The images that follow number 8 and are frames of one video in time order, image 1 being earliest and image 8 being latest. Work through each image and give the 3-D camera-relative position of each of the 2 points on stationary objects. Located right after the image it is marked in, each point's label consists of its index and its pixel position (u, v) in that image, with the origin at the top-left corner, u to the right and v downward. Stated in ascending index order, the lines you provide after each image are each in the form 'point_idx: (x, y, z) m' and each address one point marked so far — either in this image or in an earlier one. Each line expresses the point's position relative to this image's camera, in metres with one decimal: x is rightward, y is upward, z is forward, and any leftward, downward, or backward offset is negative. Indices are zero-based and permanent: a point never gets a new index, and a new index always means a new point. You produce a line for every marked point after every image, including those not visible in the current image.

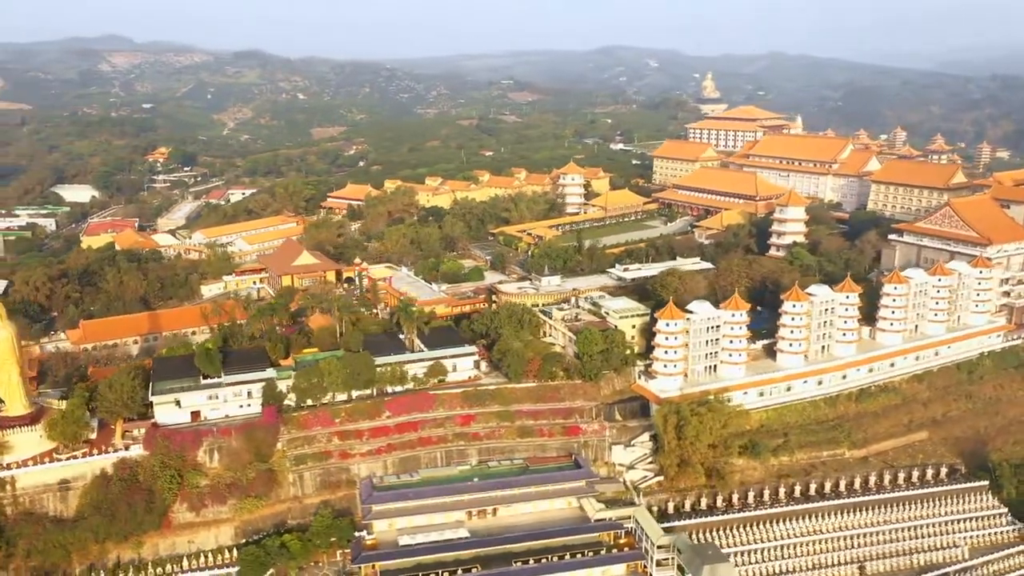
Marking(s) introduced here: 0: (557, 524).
0: (+1.1, -5.7, +19.8) m
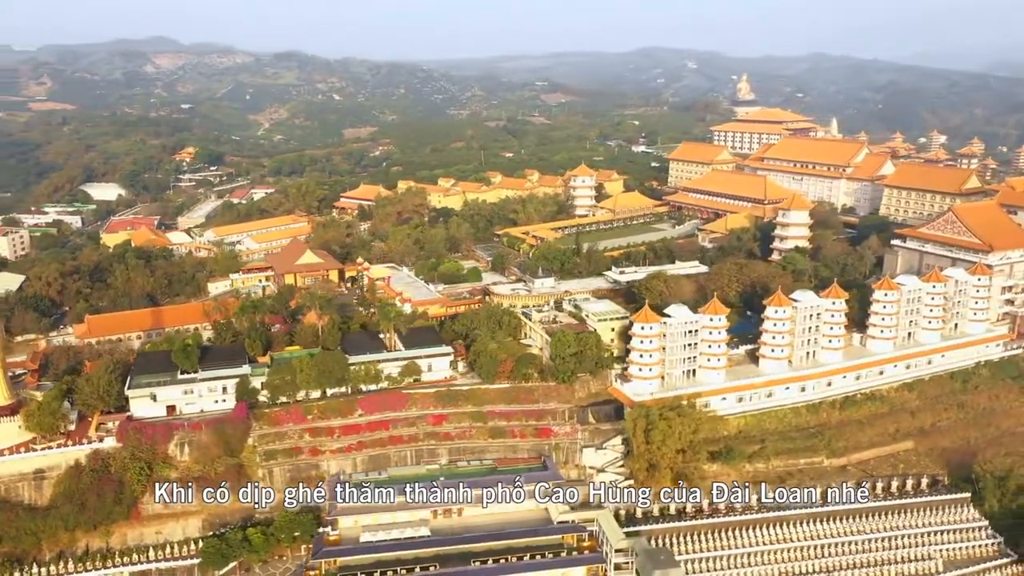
0: (+0.2, -5.7, +19.9) m
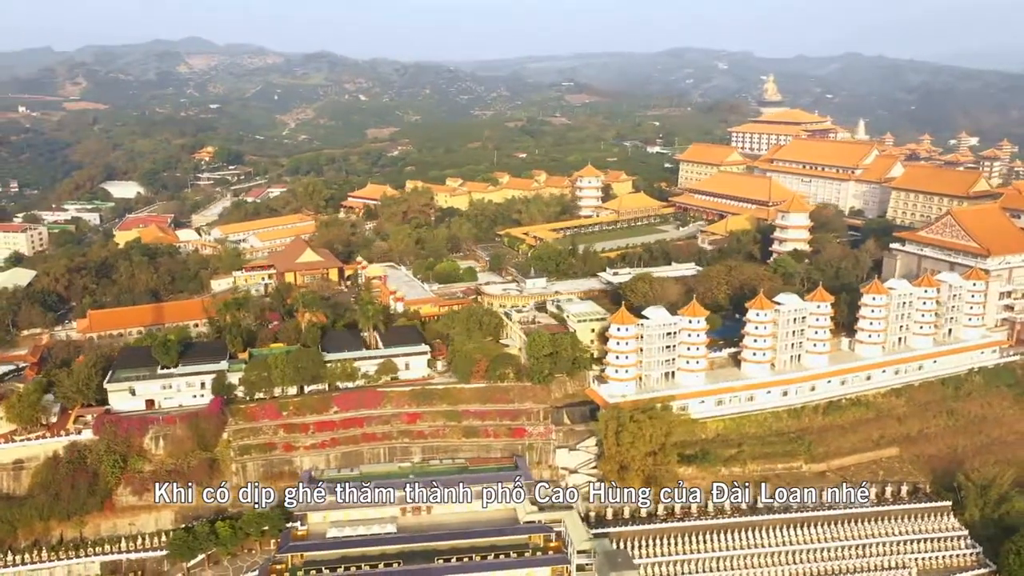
0: (-0.6, -5.7, +20.0) m
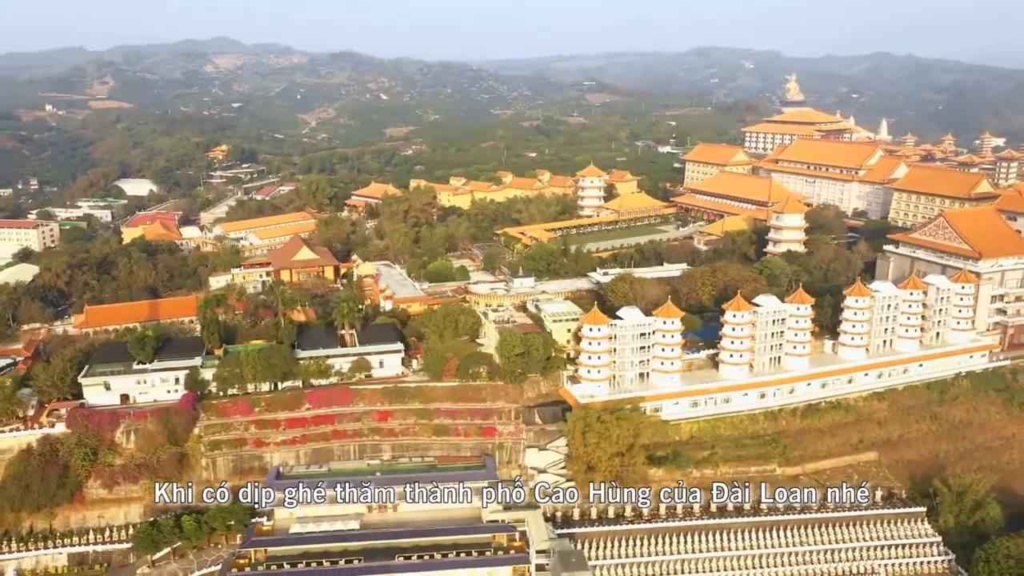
0: (-1.5, -5.7, +20.0) m
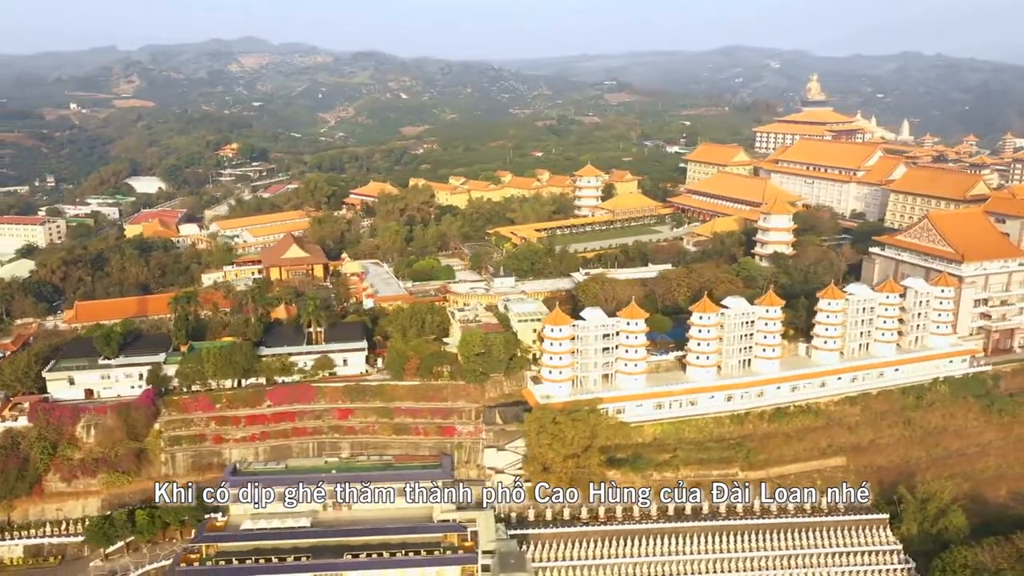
0: (-2.7, -5.7, +20.0) m
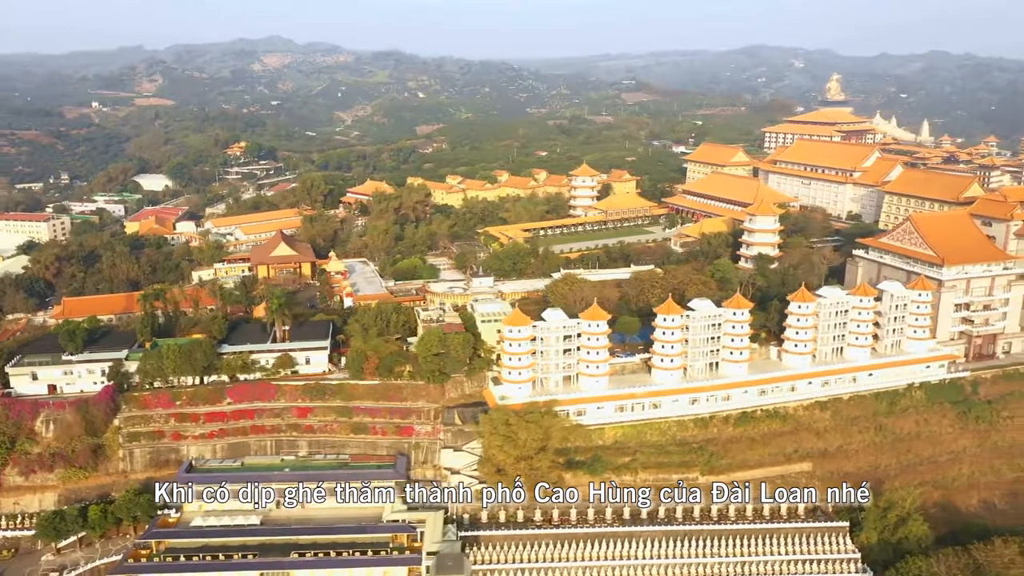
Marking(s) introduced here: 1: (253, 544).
0: (-3.9, -5.6, +20.0) m
1: (-6.2, -6.1, +19.4) m
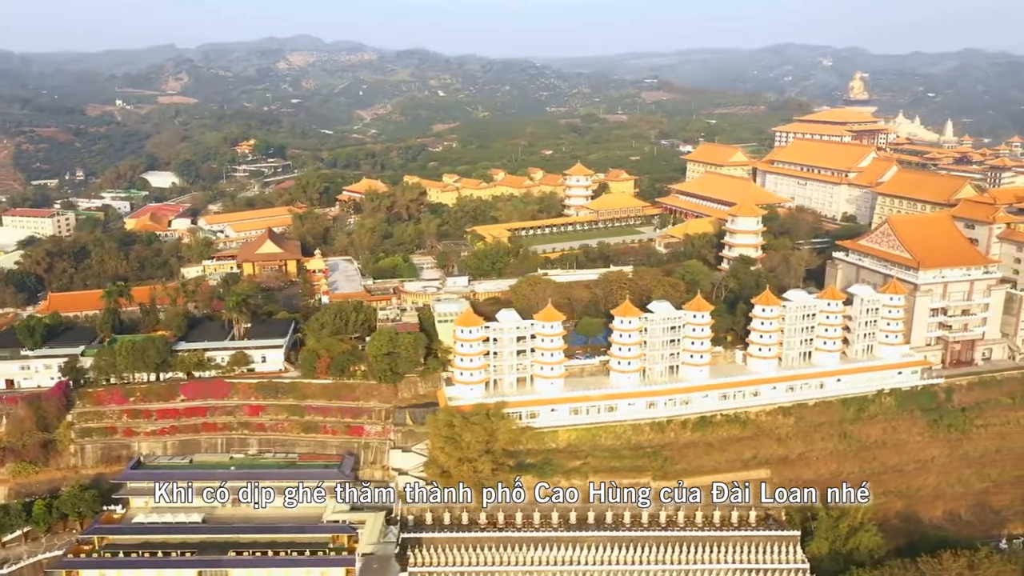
0: (-5.3, -5.6, +19.9) m
1: (-7.6, -6.0, +19.5) m
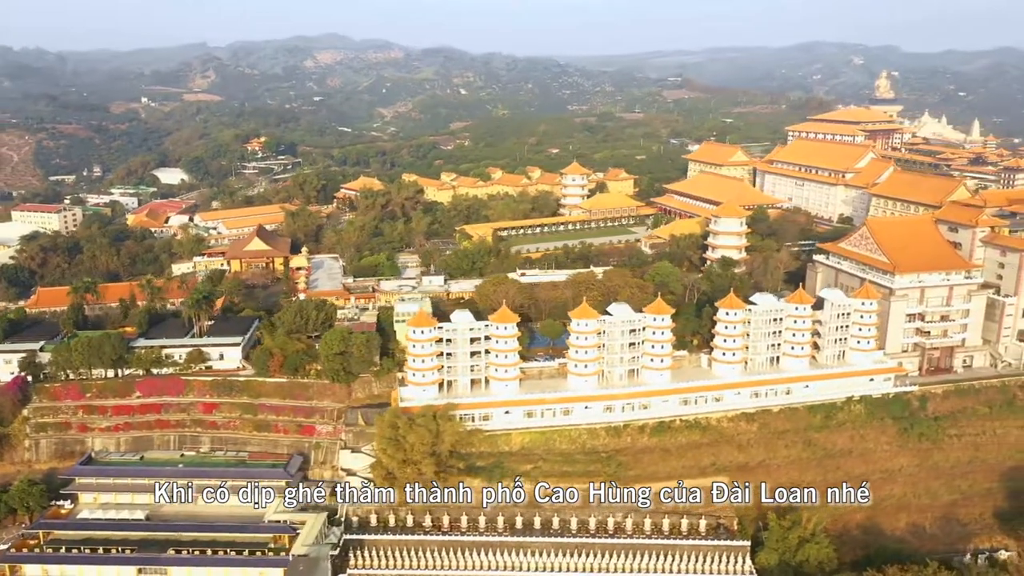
0: (-6.7, -5.6, +19.9) m
1: (-9.0, -5.9, +19.5) m
